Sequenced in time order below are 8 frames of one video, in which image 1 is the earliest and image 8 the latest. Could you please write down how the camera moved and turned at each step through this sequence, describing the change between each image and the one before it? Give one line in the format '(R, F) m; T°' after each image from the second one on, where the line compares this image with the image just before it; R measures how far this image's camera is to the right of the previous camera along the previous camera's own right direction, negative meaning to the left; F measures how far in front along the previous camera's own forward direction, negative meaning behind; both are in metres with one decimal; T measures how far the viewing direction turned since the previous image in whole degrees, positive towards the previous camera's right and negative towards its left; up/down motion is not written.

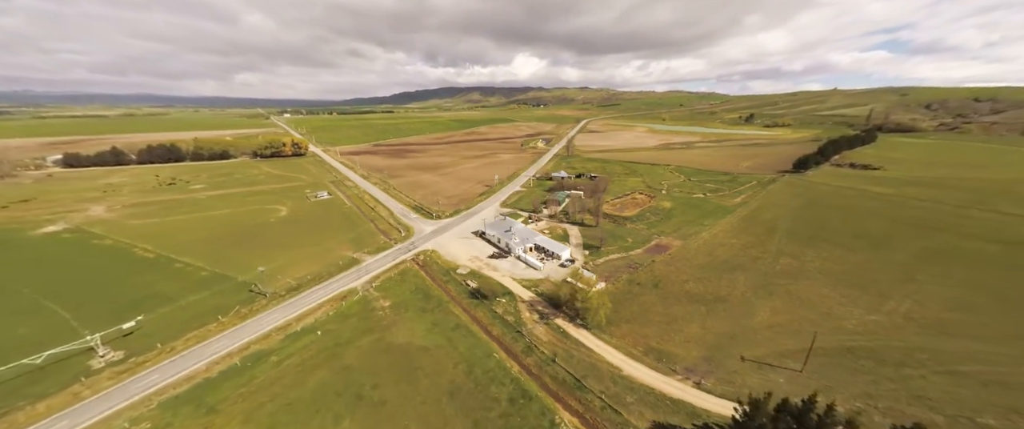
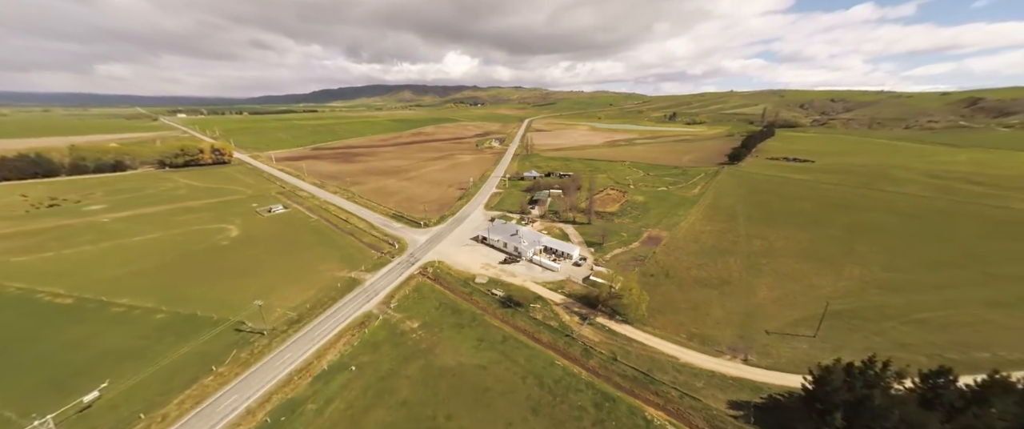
(-10.5, +1.7) m; +11°
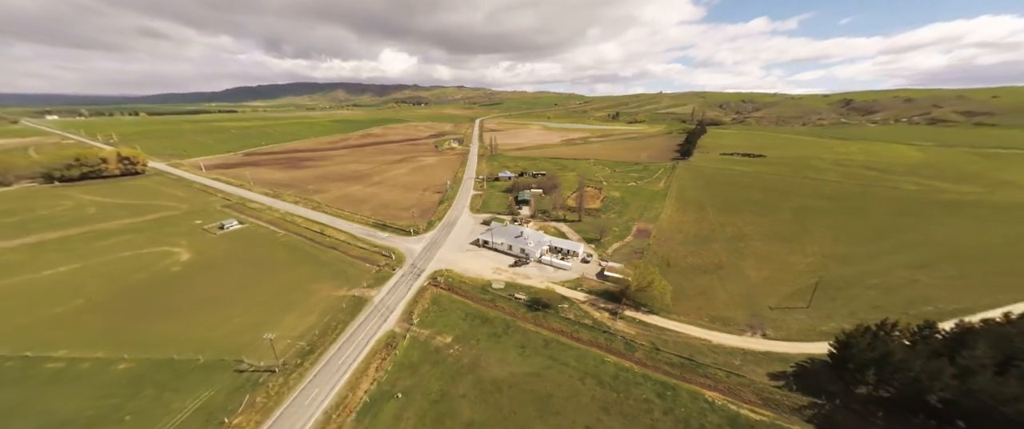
(-8.8, +1.4) m; +10°
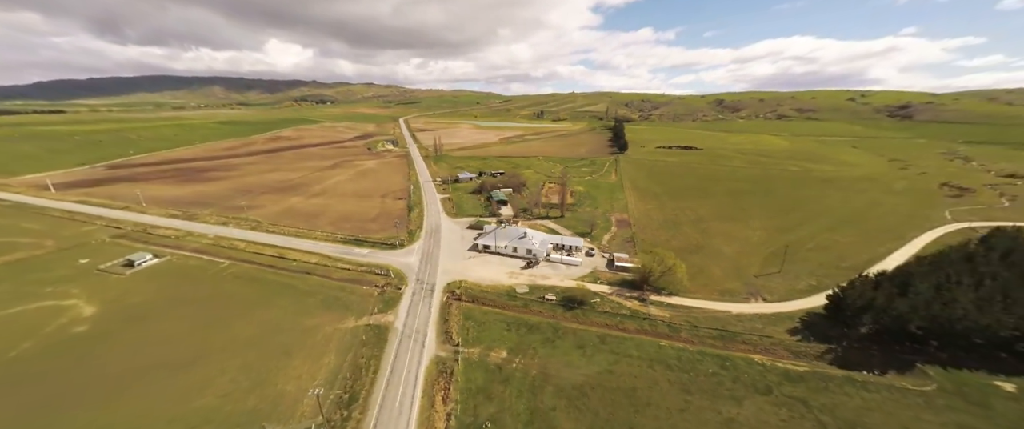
(-12.1, +2.7) m; +14°
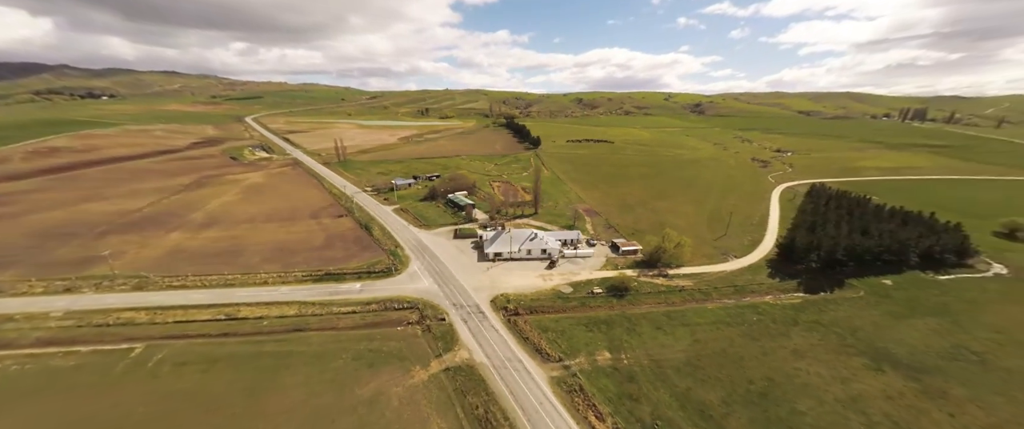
(-18.9, +5.5) m; +22°
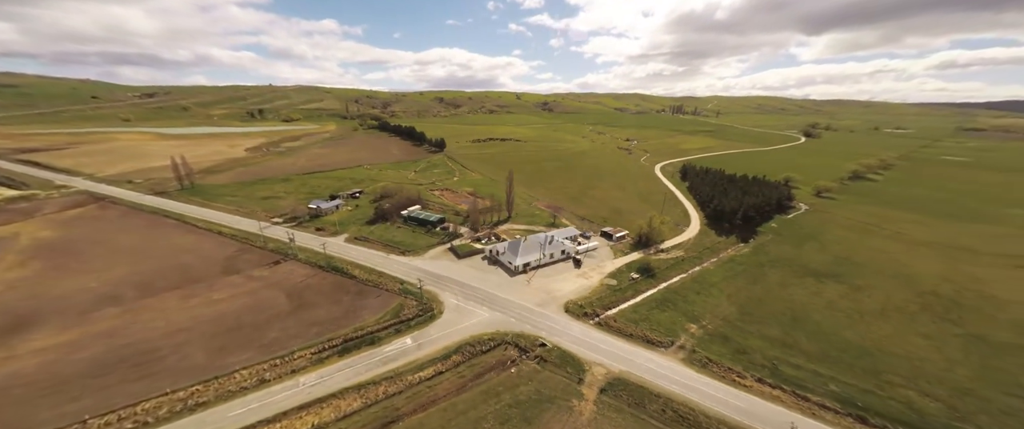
(-21.9, +6.8) m; +25°
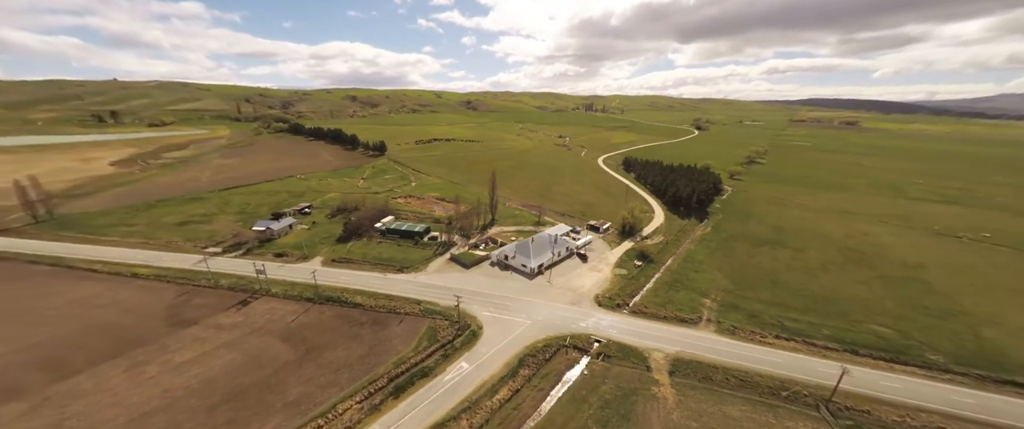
(-12.0, +2.5) m; +14°
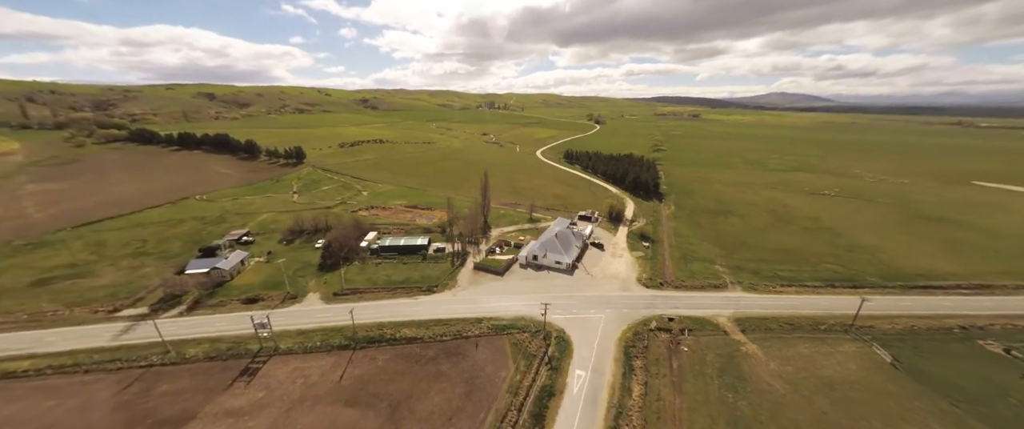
(-16.7, +4.6) m; +17°
